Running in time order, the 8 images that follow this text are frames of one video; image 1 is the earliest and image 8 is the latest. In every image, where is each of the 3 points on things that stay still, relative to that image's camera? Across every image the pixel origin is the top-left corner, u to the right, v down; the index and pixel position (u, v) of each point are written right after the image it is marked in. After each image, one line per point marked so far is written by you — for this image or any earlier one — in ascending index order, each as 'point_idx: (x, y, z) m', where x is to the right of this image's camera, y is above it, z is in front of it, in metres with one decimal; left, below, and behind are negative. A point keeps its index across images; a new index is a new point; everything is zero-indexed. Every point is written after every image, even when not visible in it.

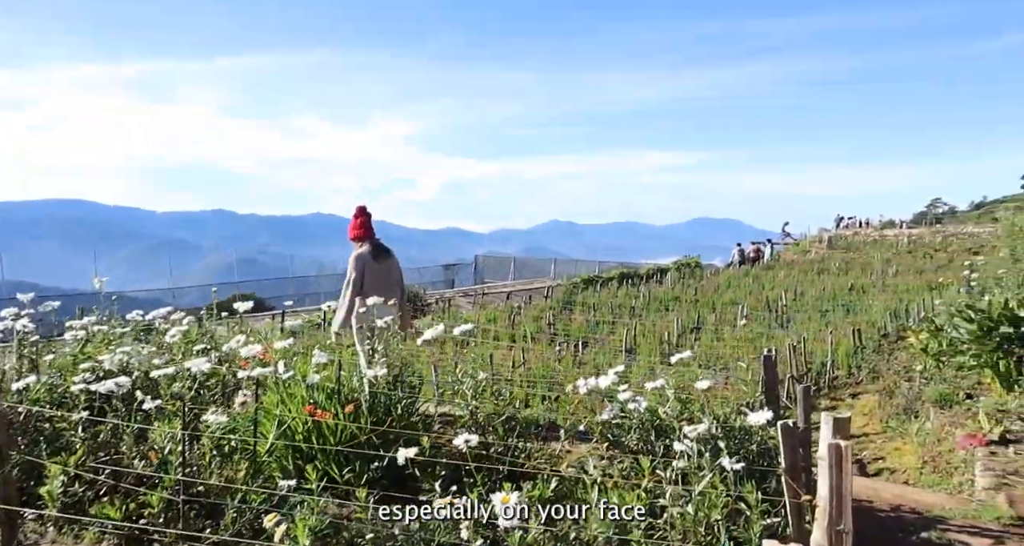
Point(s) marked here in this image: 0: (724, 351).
0: (+2.7, -1.0, +9.4) m
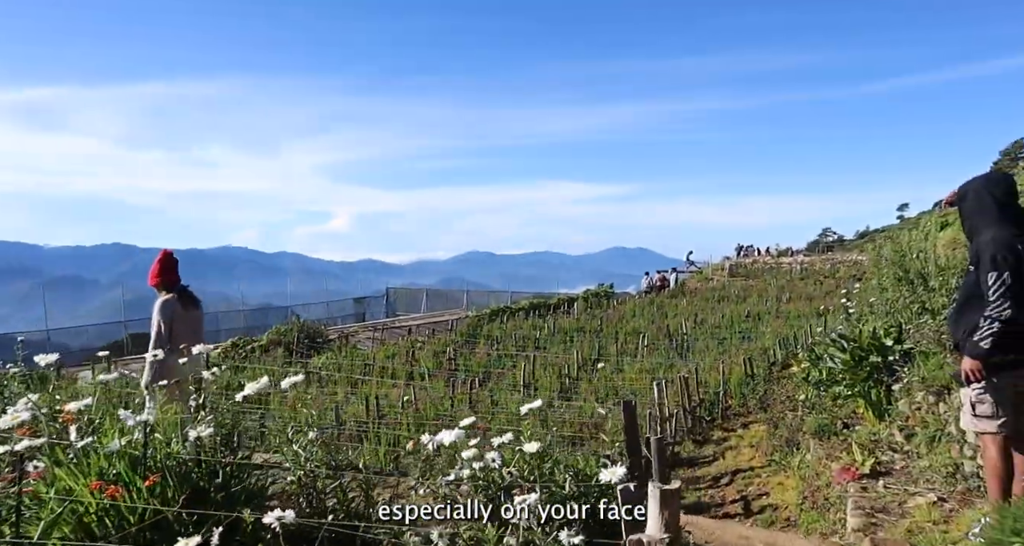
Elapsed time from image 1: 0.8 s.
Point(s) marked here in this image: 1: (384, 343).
0: (+1.4, -1.4, +9.3) m
1: (-2.3, -1.4, +13.2) m
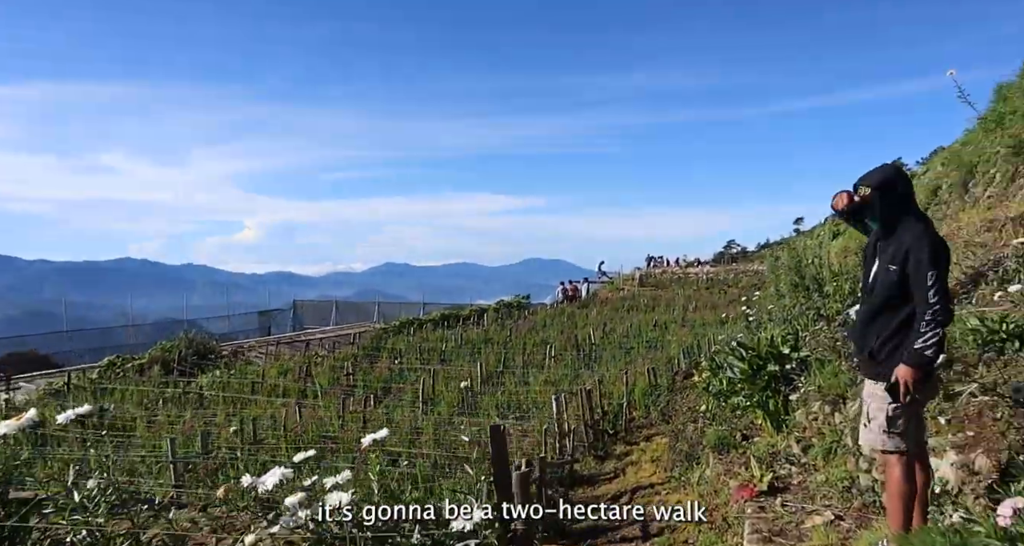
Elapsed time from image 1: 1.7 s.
0: (+0.1, -1.5, +9.0) m
1: (-3.9, -1.6, +12.5) m
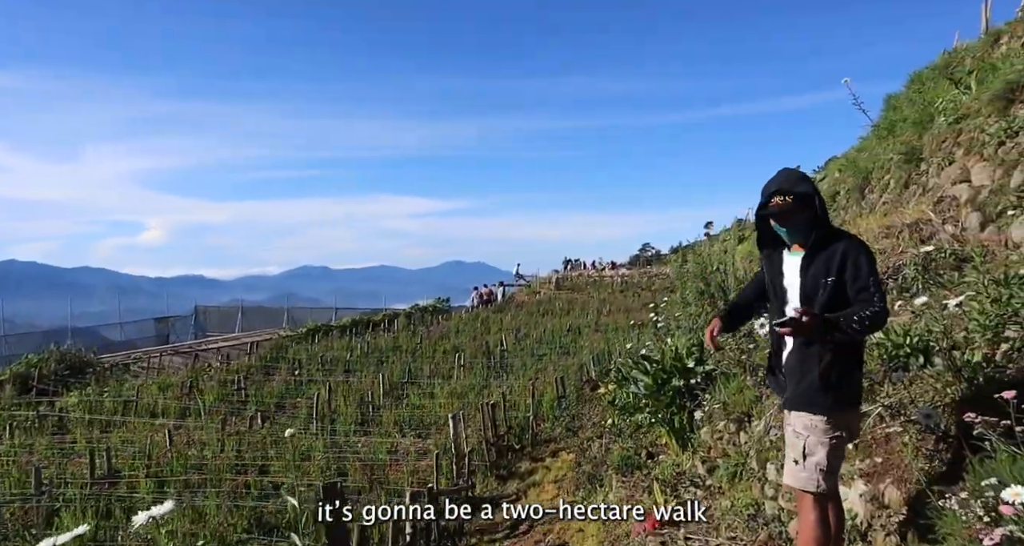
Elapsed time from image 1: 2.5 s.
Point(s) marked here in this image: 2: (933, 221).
0: (-1.0, -1.6, +8.5) m
1: (-5.4, -1.7, +11.5) m
2: (+2.8, +0.4, +4.9) m
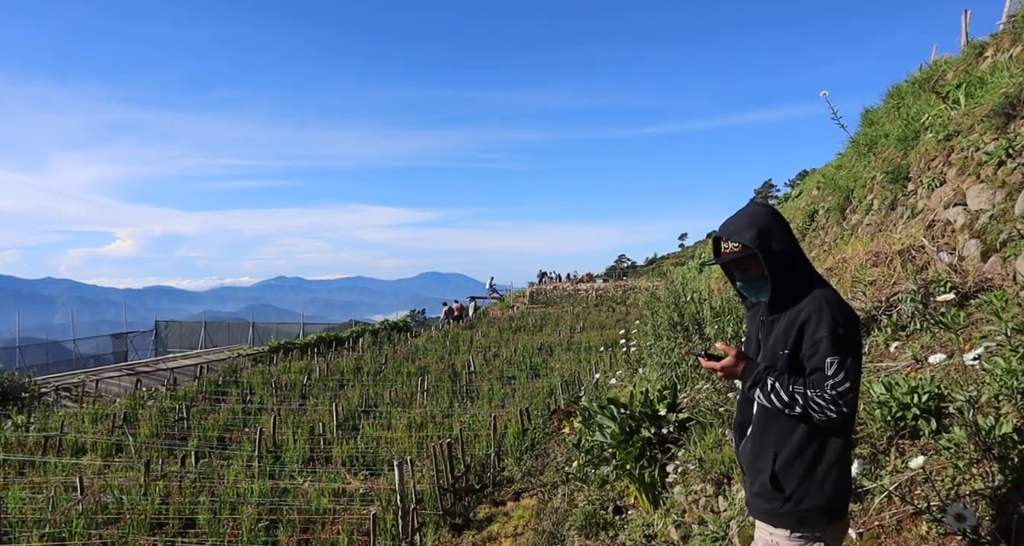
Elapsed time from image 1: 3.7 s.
0: (-1.4, -1.9, +7.9) m
1: (-5.9, -2.0, +10.7) m
2: (+2.5, +0.2, +4.5) m
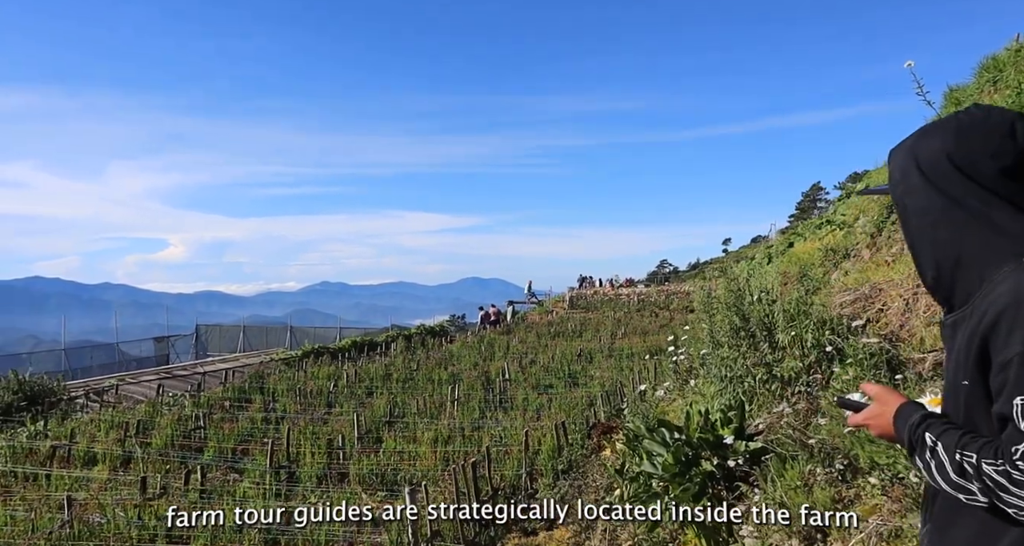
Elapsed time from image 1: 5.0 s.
0: (-1.1, -1.9, +7.1) m
1: (-5.4, -2.0, +10.3) m
2: (+2.7, +0.2, +3.5) m
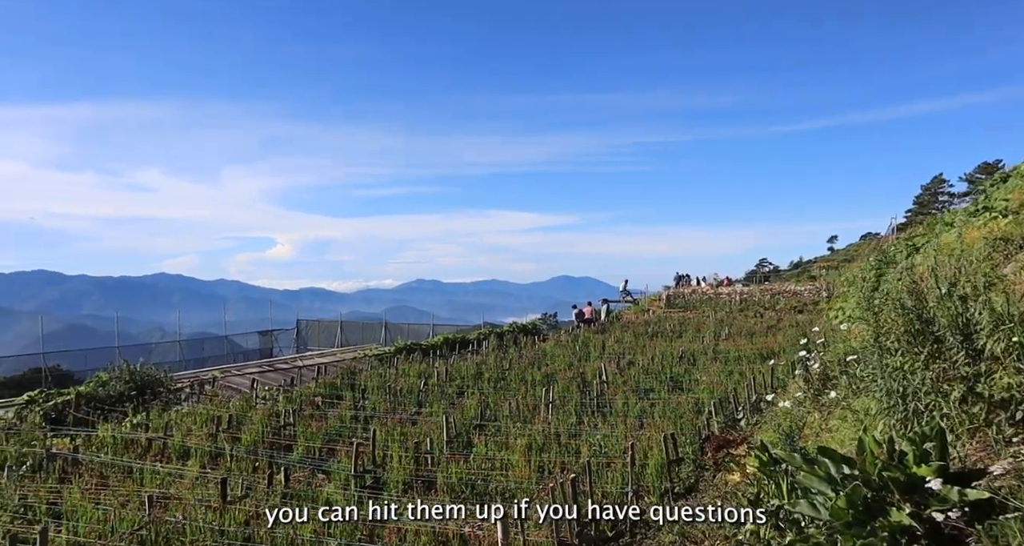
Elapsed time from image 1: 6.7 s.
0: (-0.2, -1.8, +6.5) m
1: (-4.1, -1.9, +10.1) m
2: (+3.1, +0.2, +2.5) m
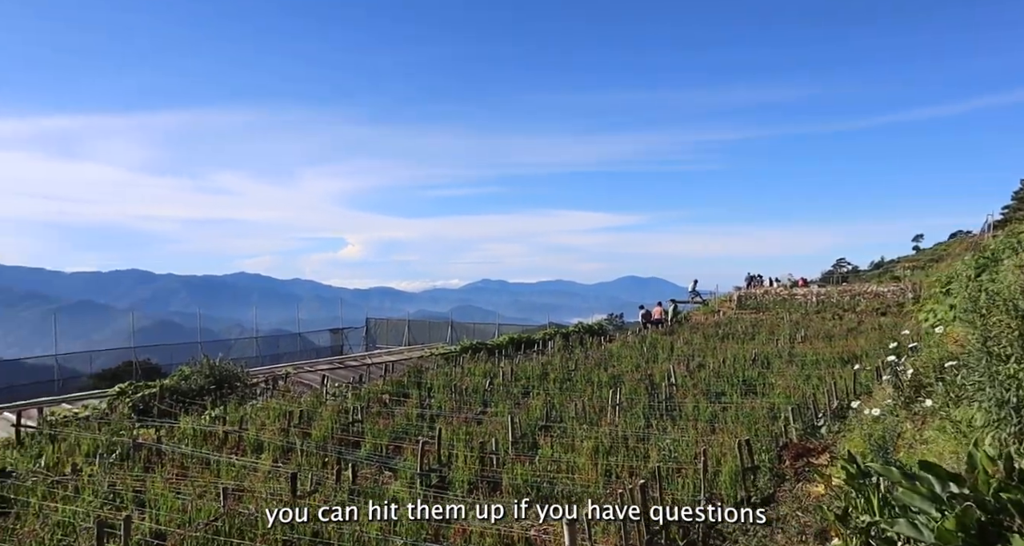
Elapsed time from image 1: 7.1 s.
0: (+0.4, -1.8, +6.3) m
1: (-3.2, -1.9, +10.3) m
2: (+3.3, +0.2, +2.0) m
